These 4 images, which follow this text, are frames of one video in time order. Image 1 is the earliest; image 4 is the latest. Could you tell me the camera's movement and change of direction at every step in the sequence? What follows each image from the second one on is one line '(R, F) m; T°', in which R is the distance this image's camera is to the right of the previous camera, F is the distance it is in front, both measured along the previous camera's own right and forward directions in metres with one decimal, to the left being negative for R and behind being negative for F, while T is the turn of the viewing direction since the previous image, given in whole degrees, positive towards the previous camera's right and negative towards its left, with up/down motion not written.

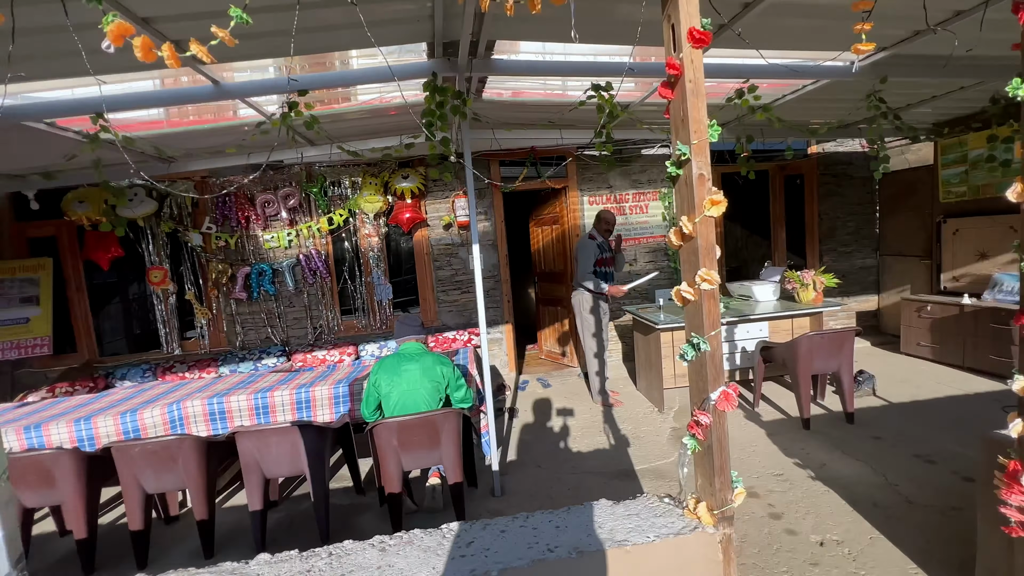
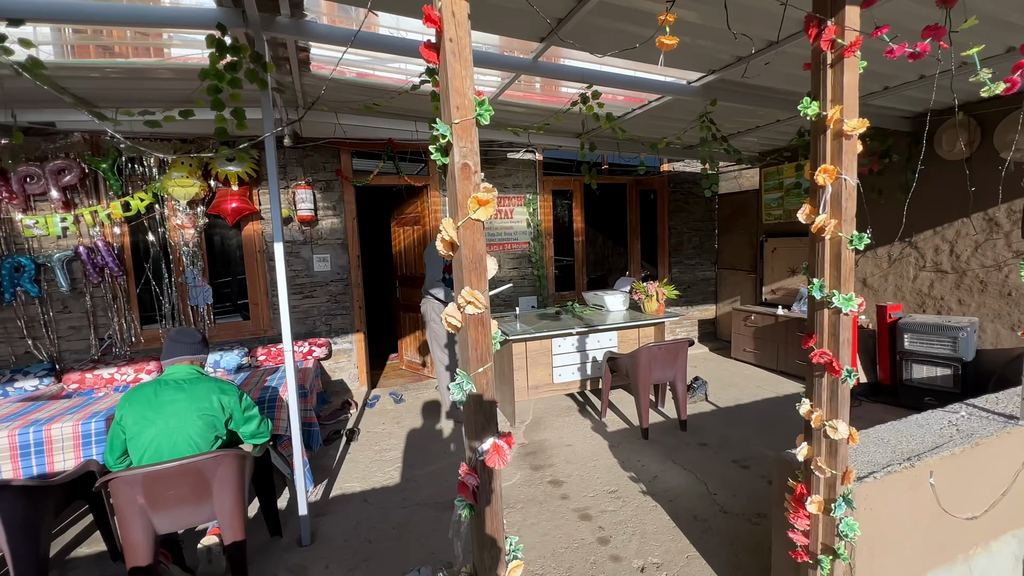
(+0.4, +0.3) m; +14°
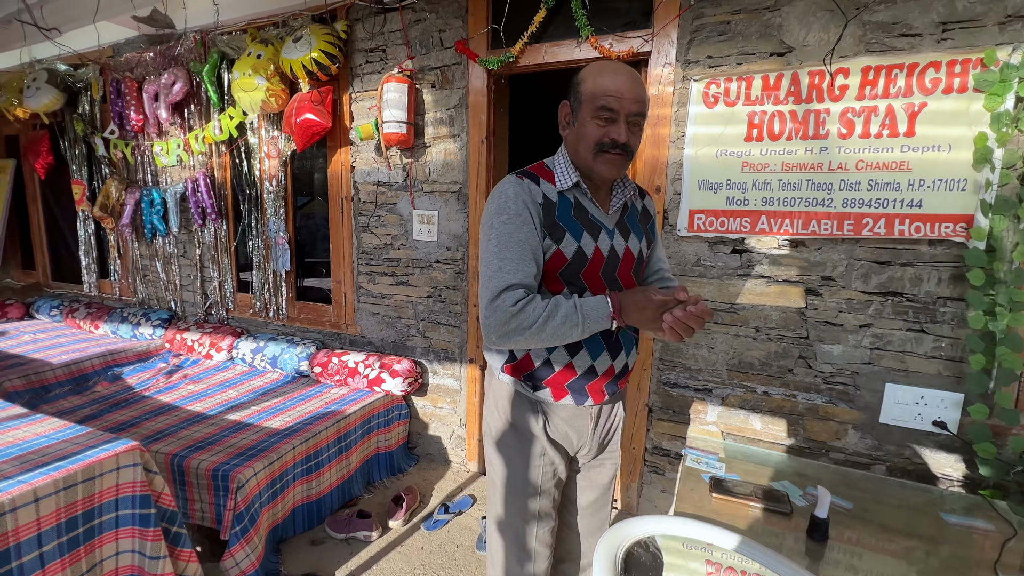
(+0.1, +3.0) m; -42°
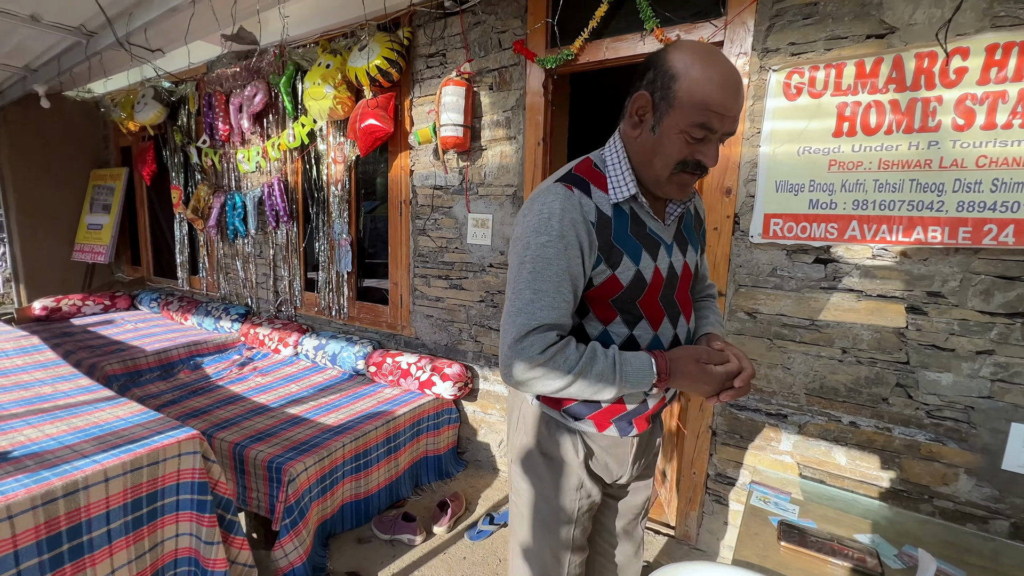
(0.0, +0.1) m; -8°
